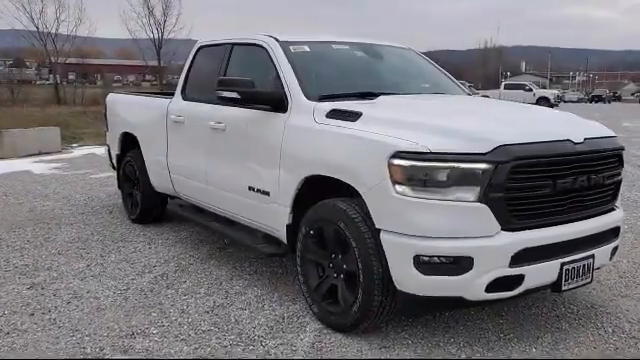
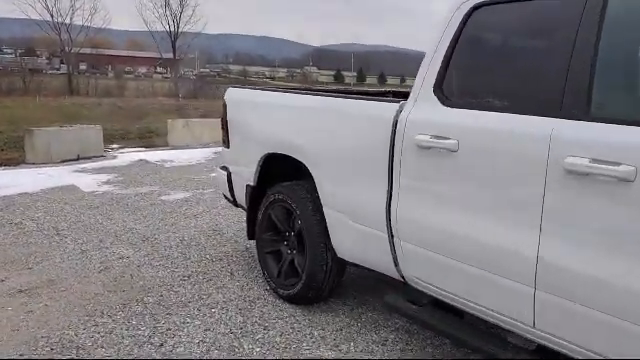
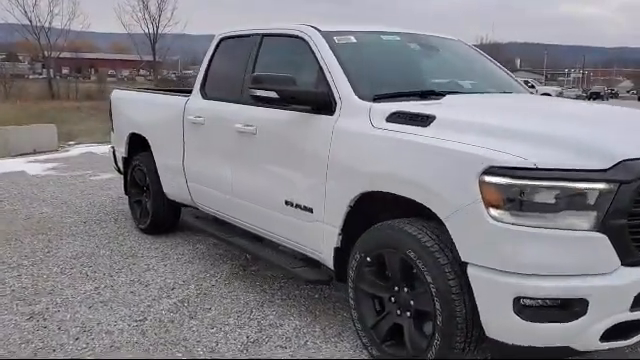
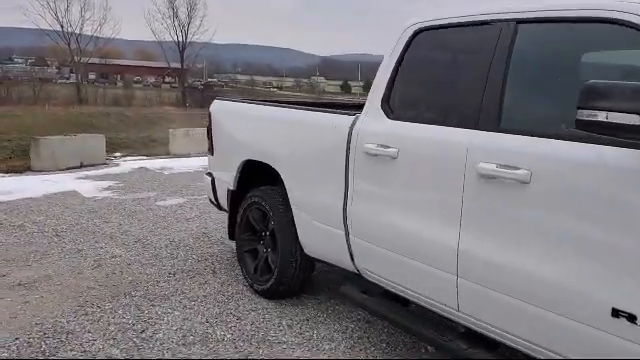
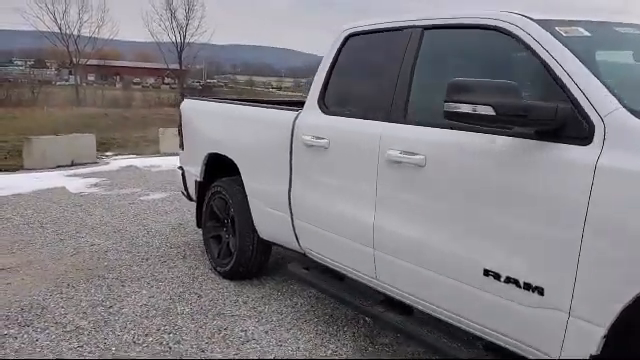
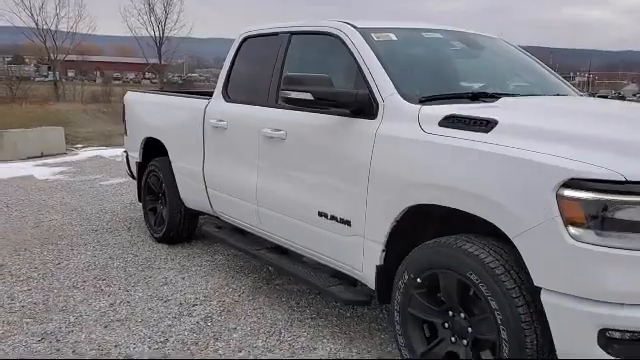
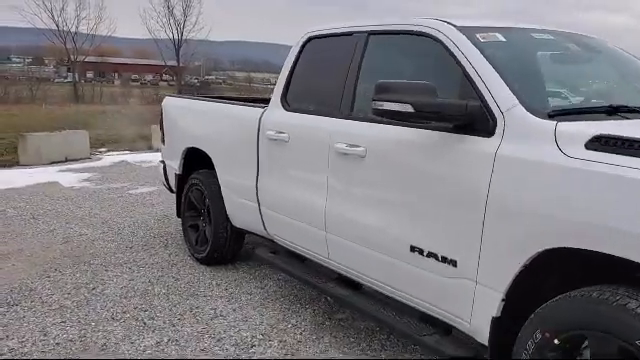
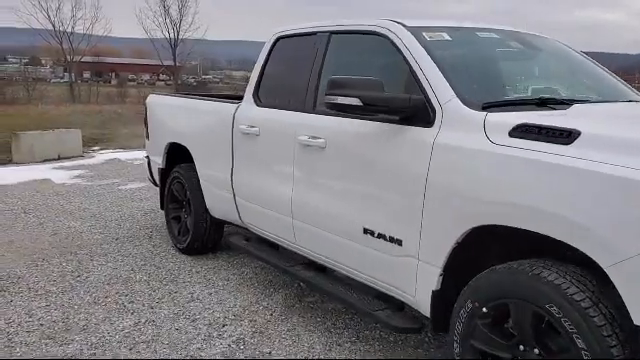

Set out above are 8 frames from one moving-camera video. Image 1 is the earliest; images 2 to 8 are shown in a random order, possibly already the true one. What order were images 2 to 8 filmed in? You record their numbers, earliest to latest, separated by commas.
3, 6, 8, 7, 5, 4, 2
